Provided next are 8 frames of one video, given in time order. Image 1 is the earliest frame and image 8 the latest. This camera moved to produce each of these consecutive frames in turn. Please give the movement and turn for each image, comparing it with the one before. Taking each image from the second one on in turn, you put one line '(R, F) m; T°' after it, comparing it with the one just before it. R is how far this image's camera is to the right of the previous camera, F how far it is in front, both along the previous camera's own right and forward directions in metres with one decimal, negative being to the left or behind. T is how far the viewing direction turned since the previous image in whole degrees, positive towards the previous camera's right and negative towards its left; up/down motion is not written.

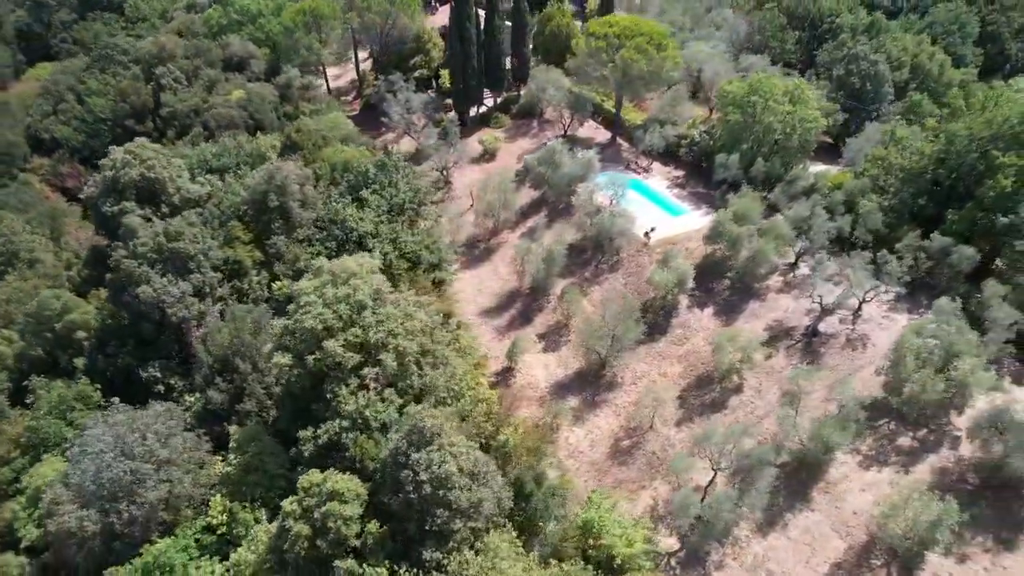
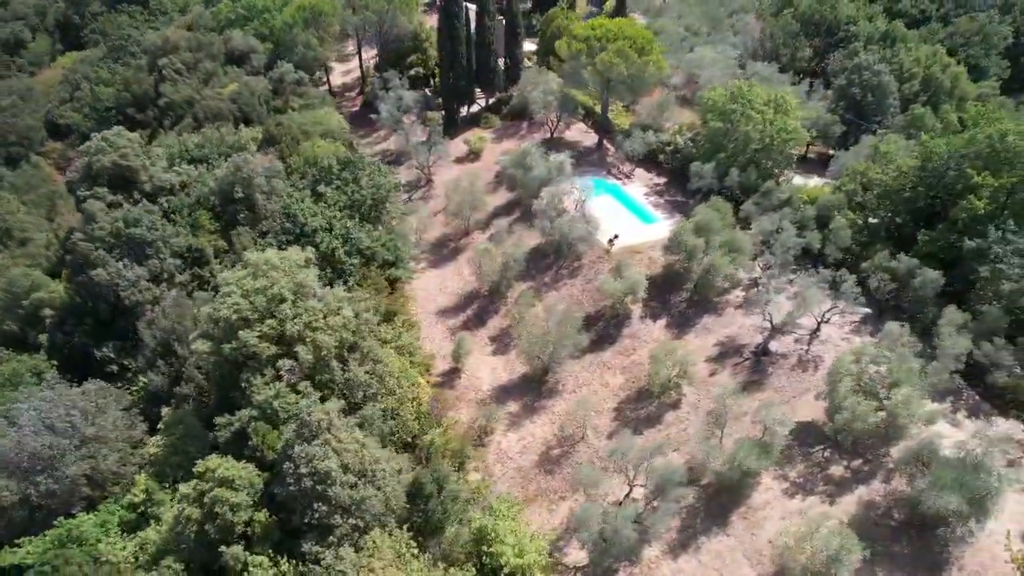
(+4.5, +0.3) m; -4°
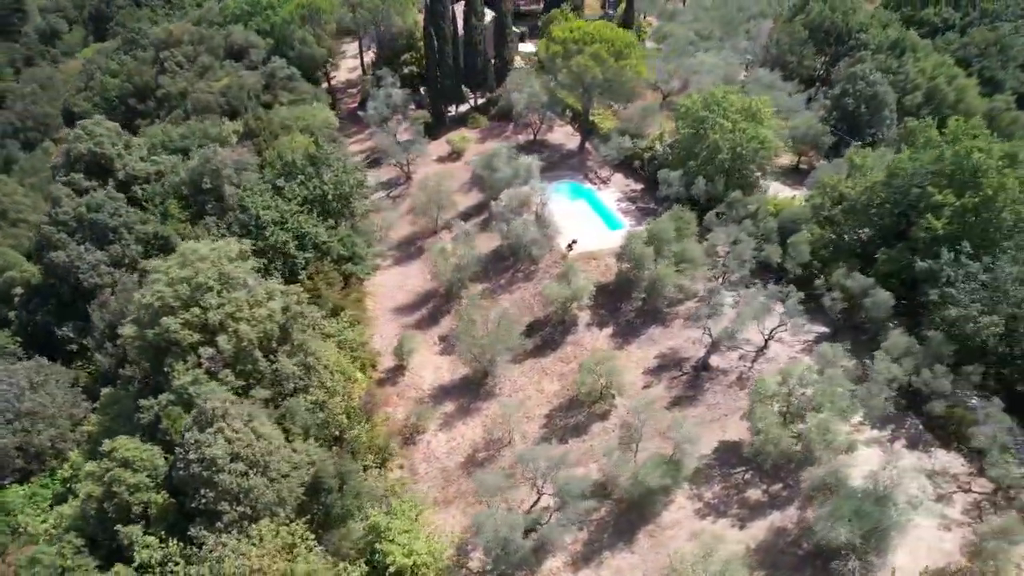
(+4.5, +0.3) m; -4°
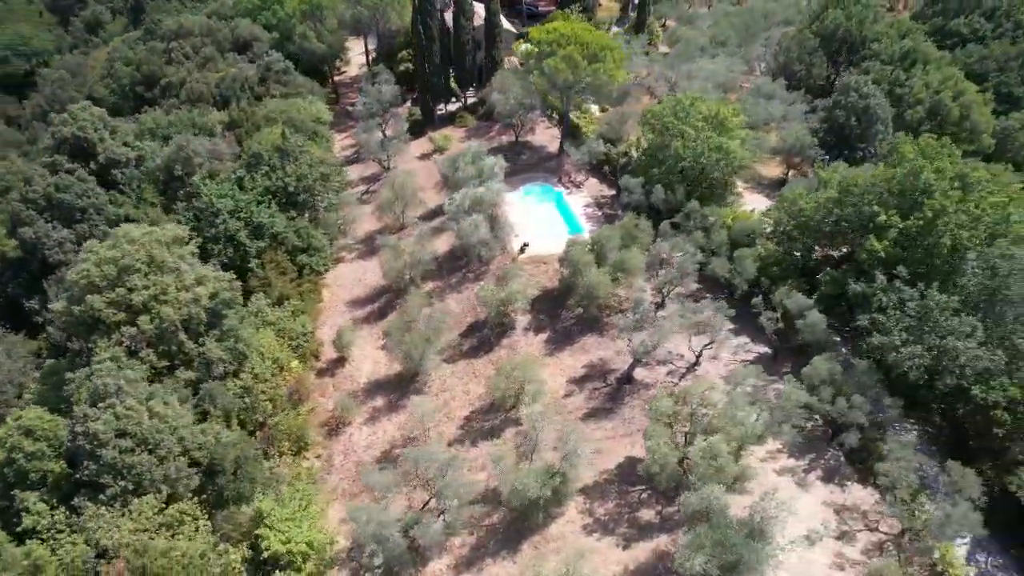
(+5.2, +0.3) m; -5°
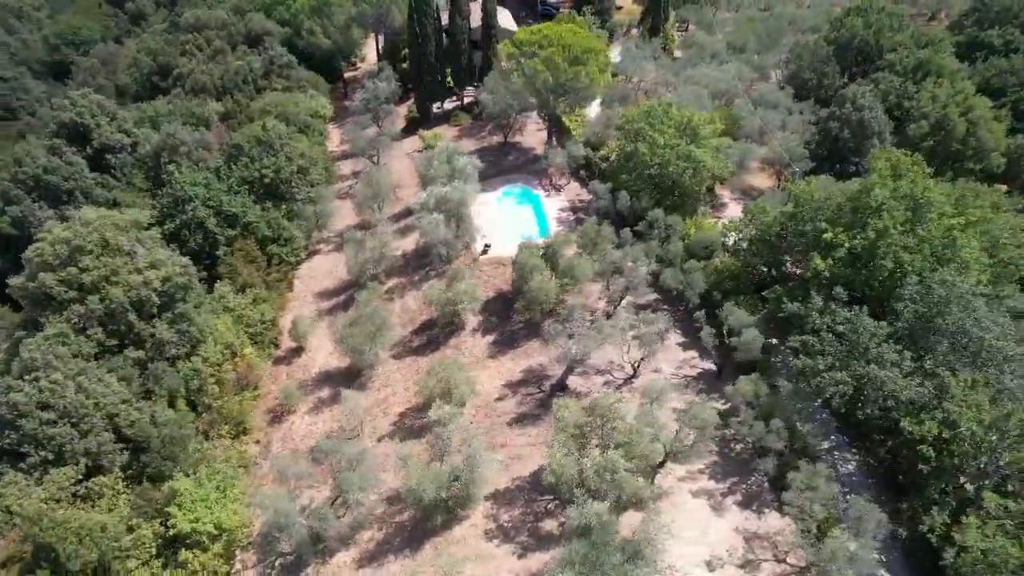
(+4.5, +0.3) m; -4°
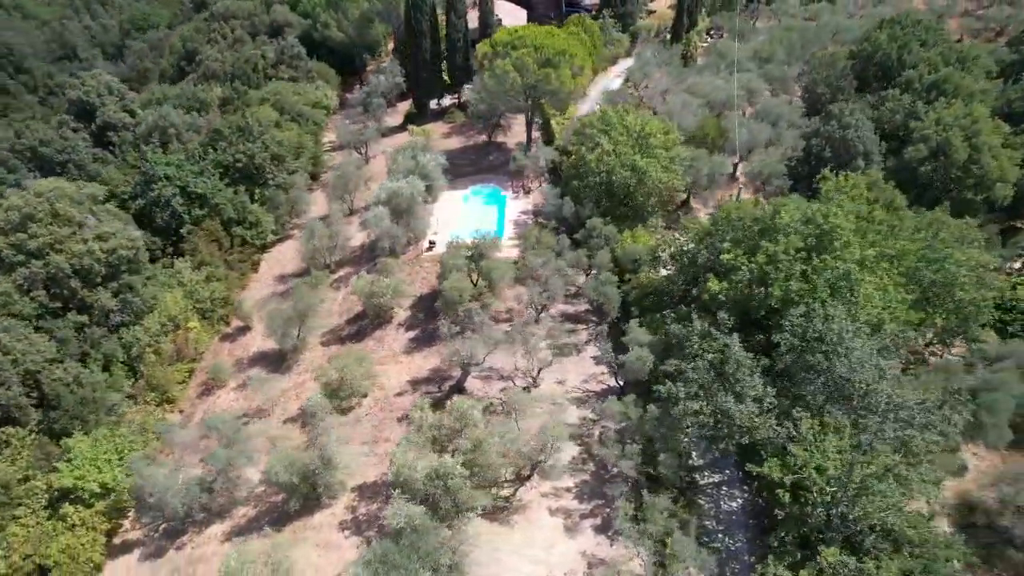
(+6.7, +0.6) m; -7°
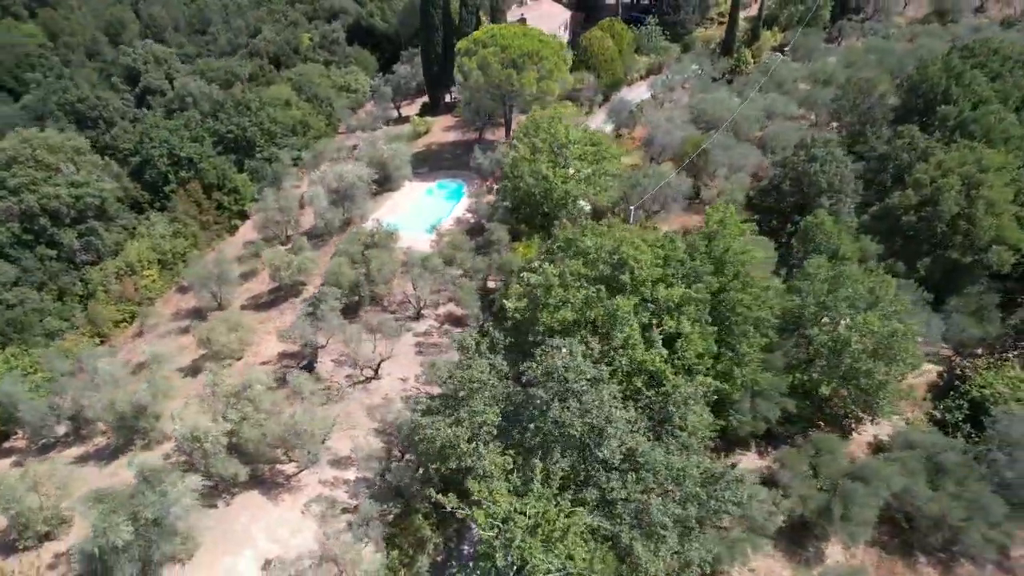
(+10.8, +1.5) m; -12°
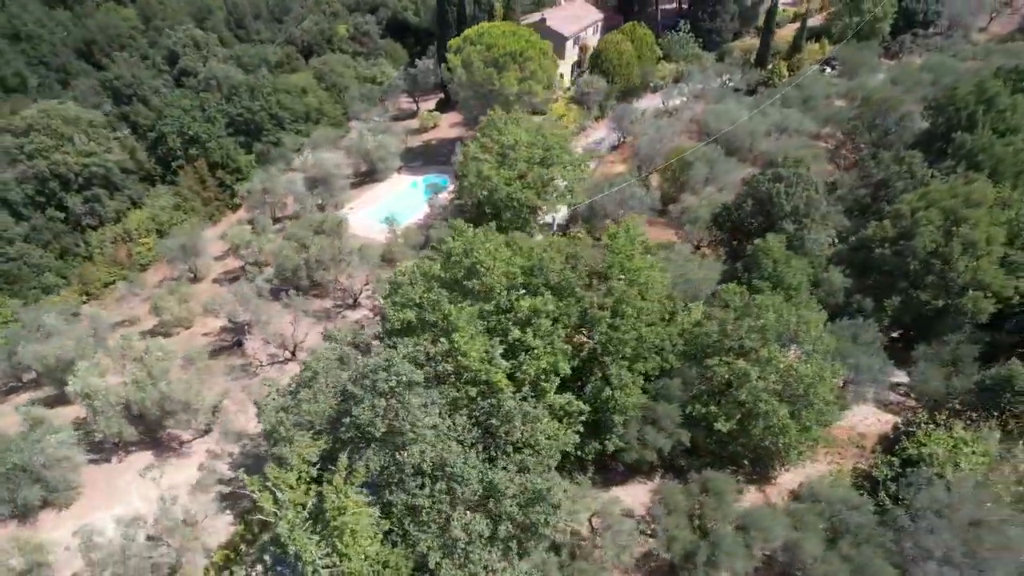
(+6.6, +0.7) m; -8°
